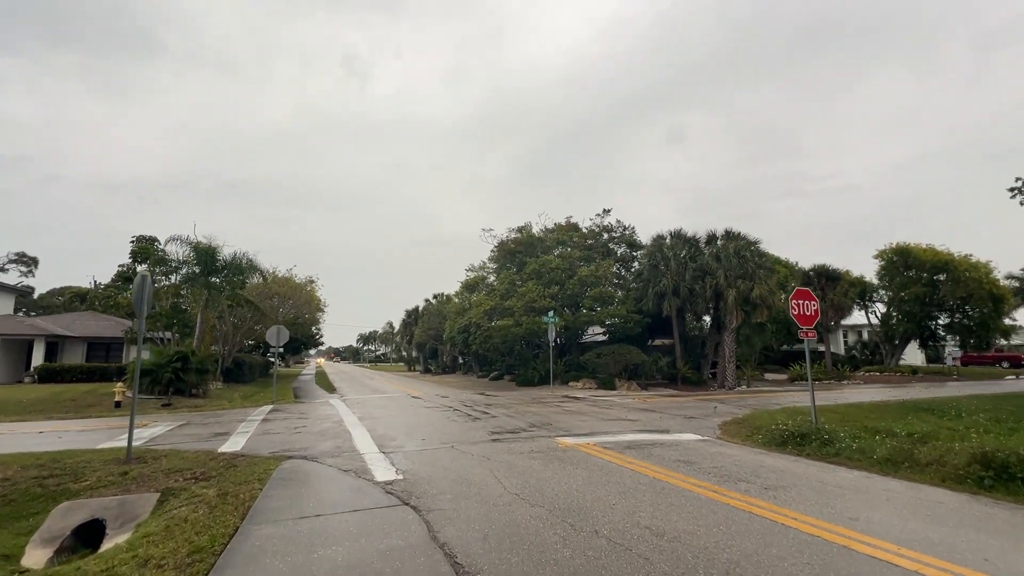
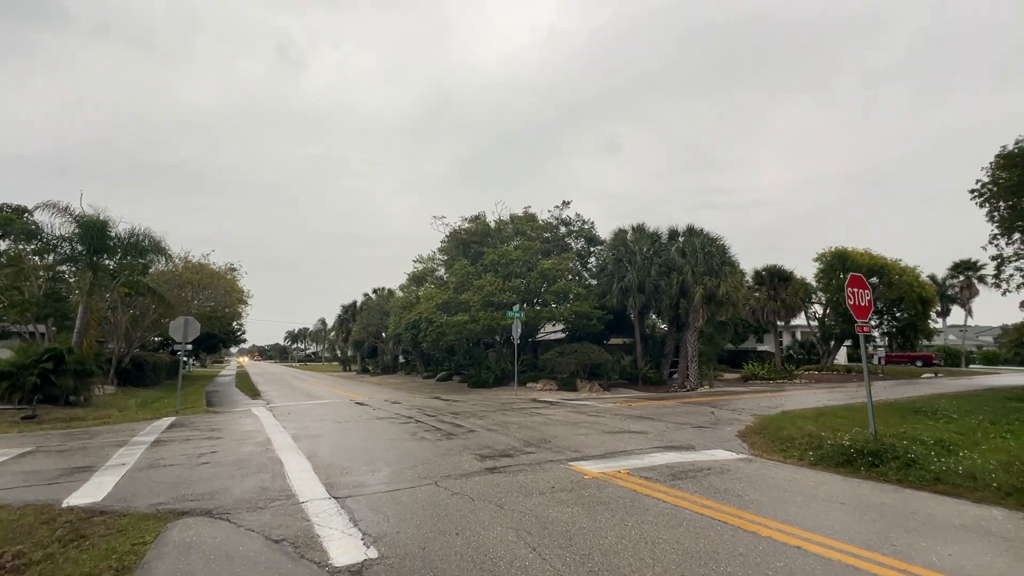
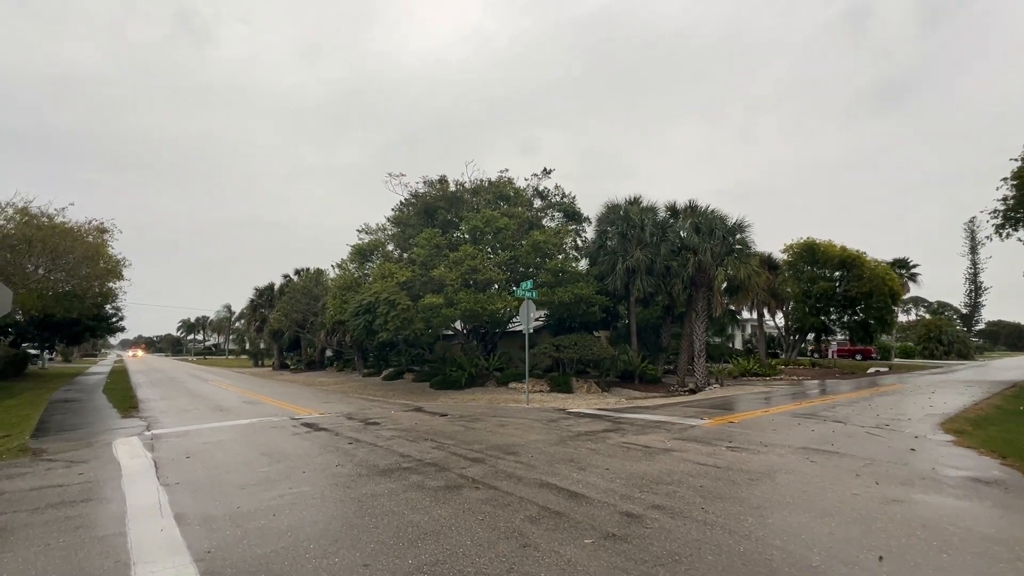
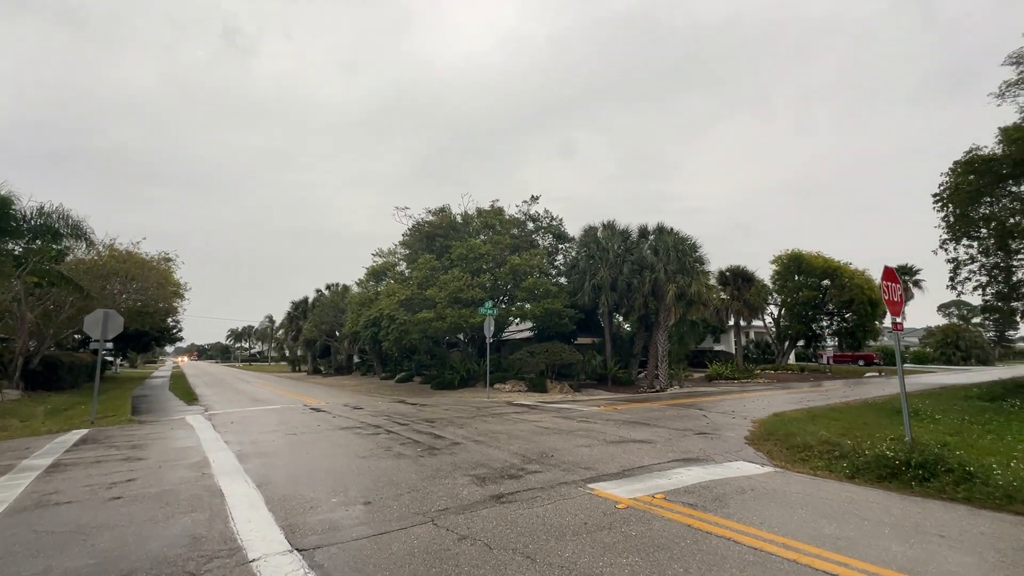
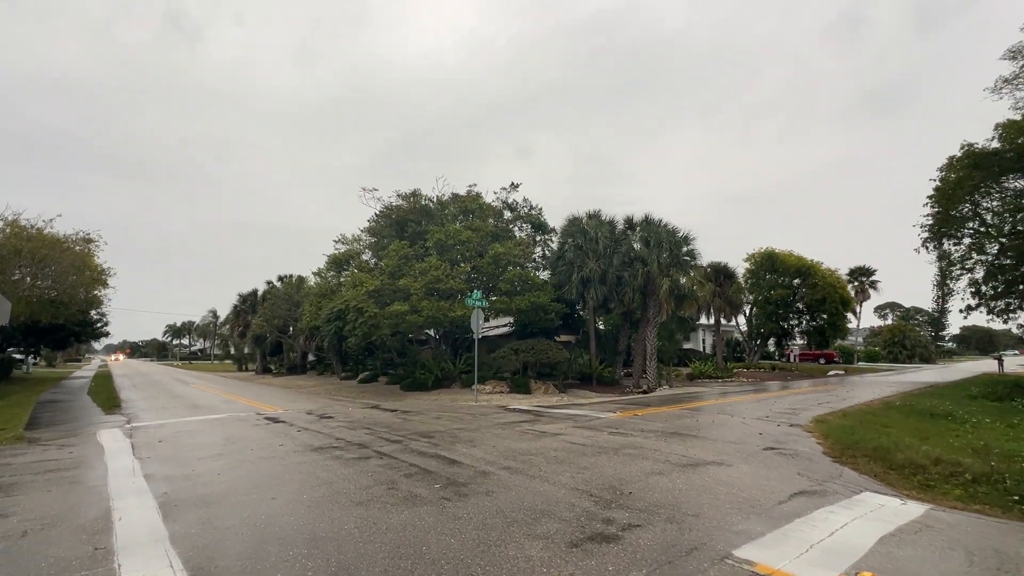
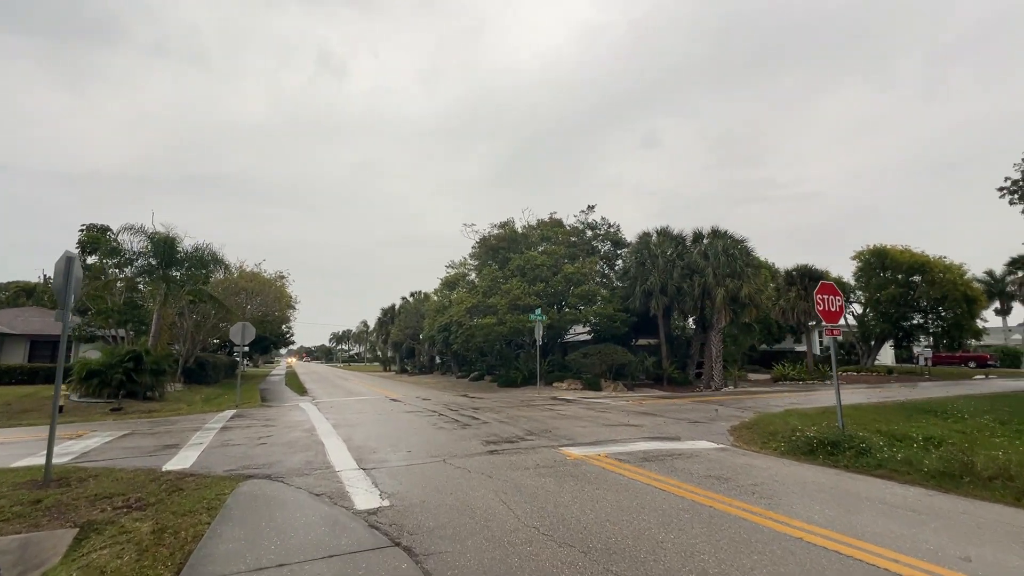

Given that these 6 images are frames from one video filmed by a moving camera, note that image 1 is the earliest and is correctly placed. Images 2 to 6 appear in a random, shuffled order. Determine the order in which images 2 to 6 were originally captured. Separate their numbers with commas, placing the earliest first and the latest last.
6, 2, 4, 5, 3
